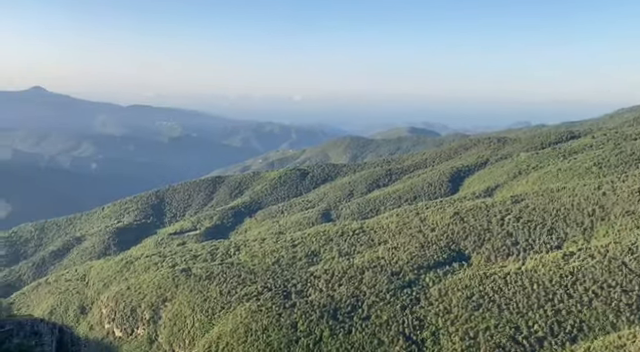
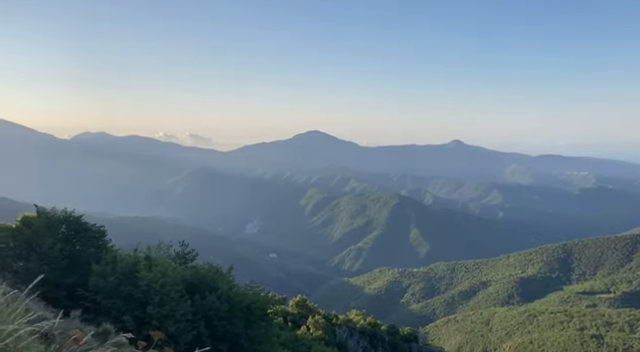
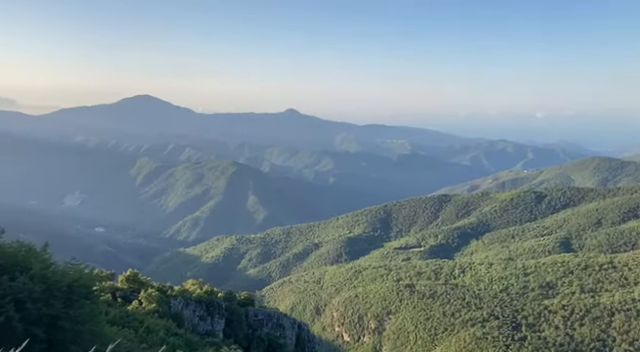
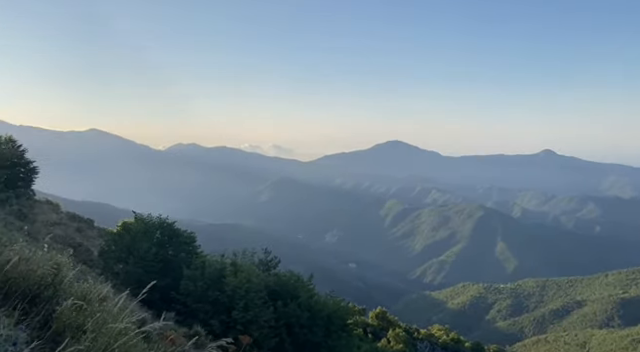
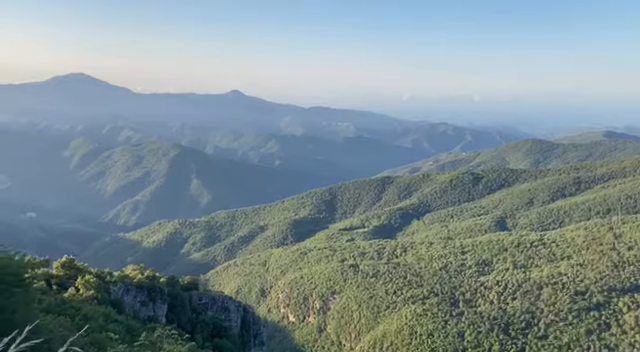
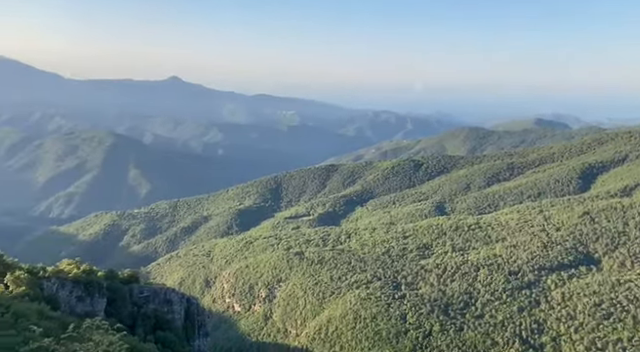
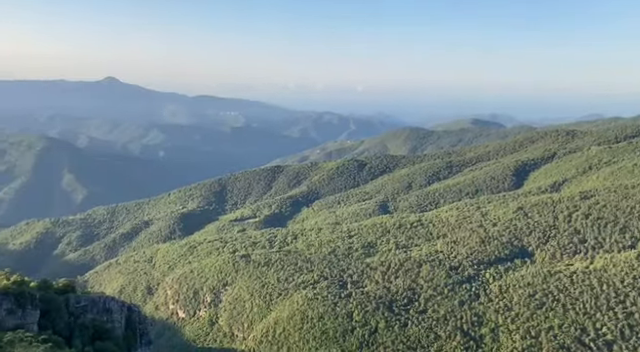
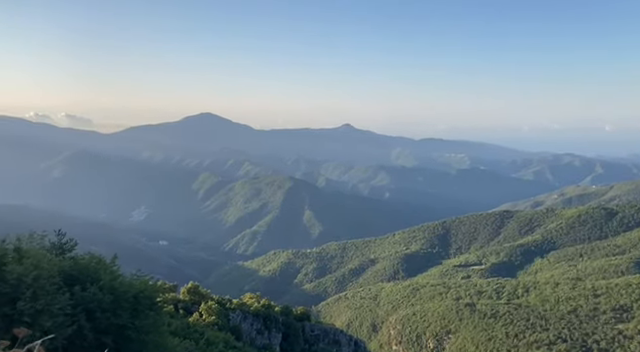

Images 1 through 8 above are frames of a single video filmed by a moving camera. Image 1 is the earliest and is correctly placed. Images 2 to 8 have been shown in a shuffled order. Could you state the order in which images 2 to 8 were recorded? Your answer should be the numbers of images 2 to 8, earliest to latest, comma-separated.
7, 6, 5, 3, 8, 2, 4
